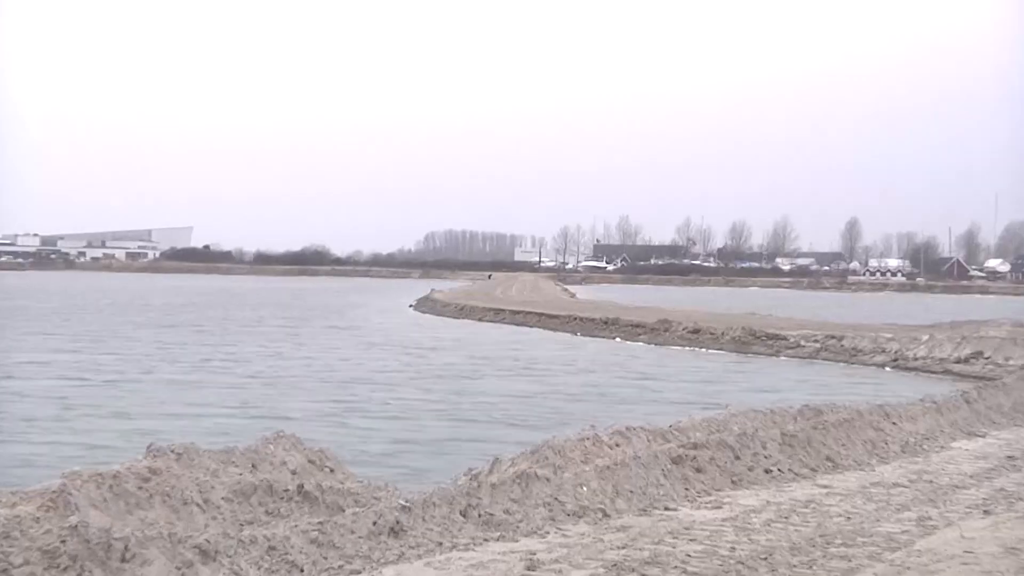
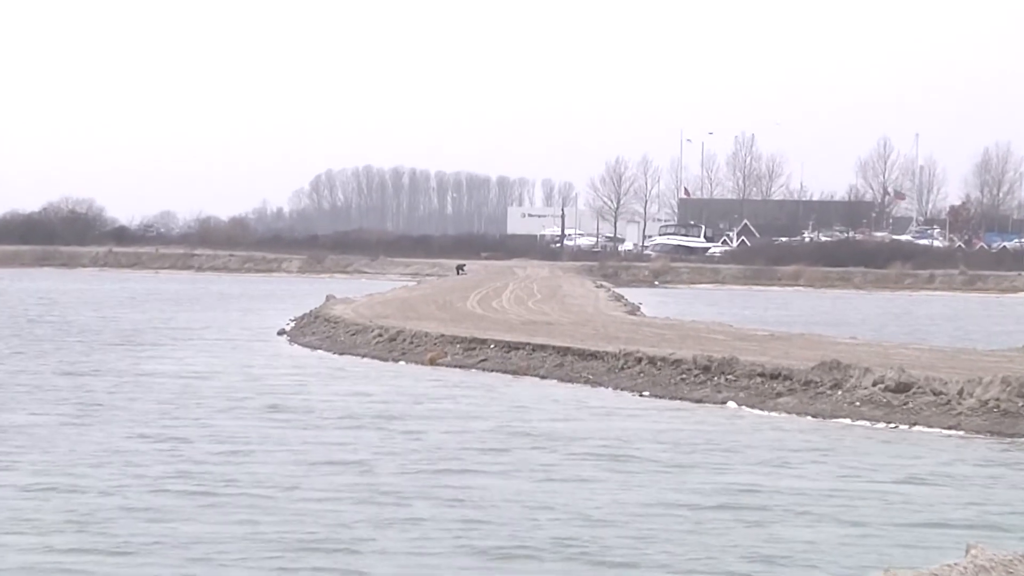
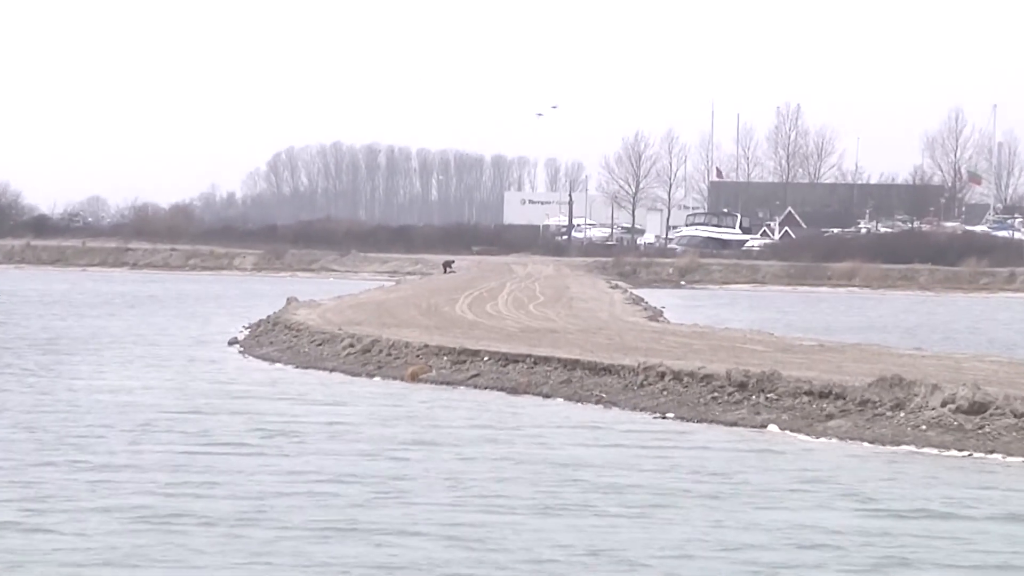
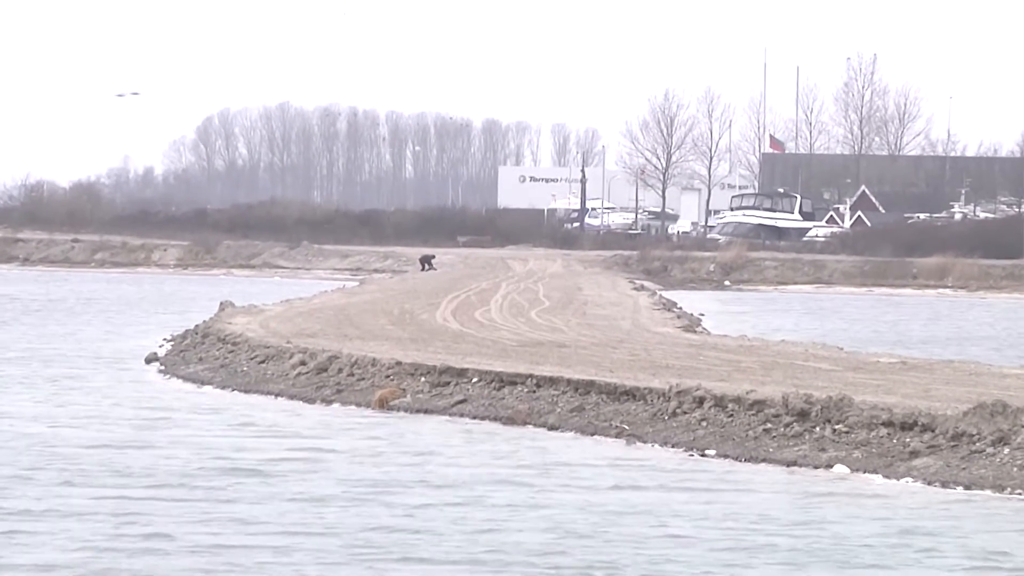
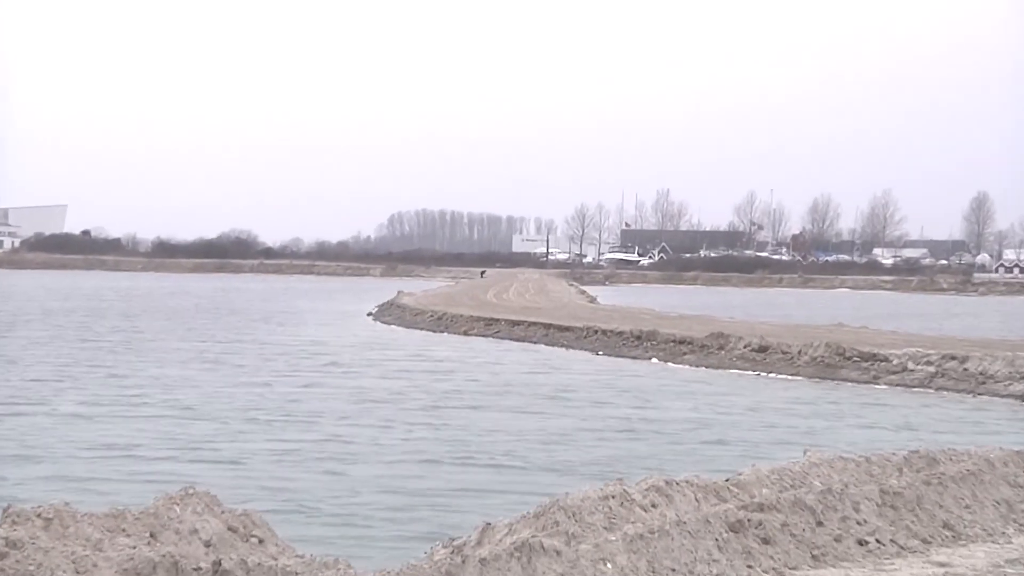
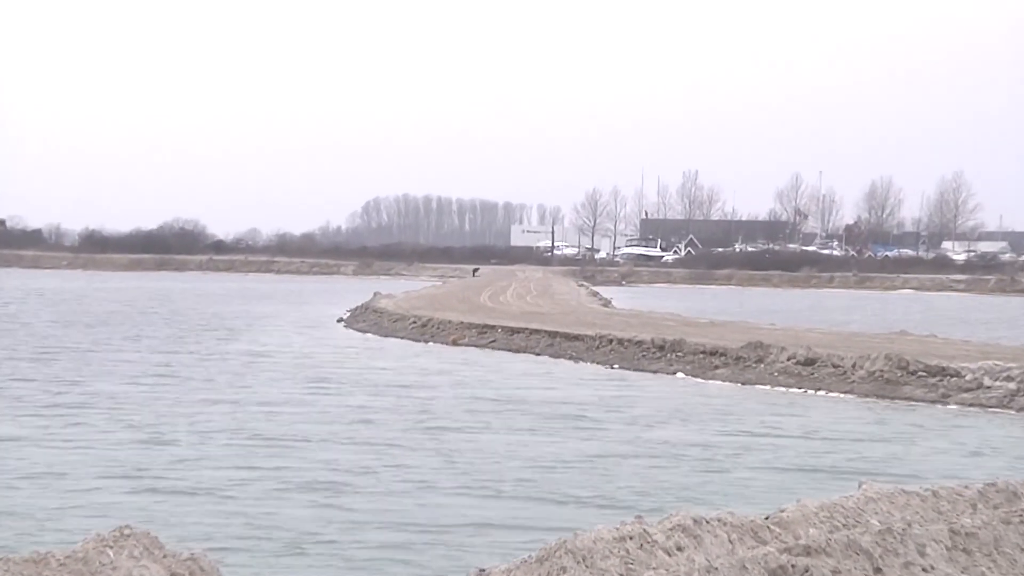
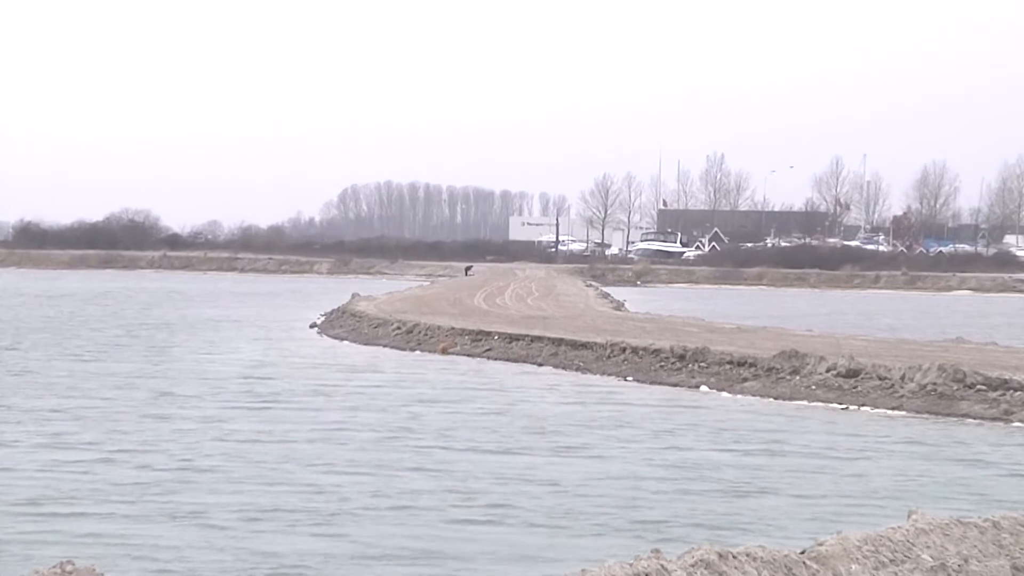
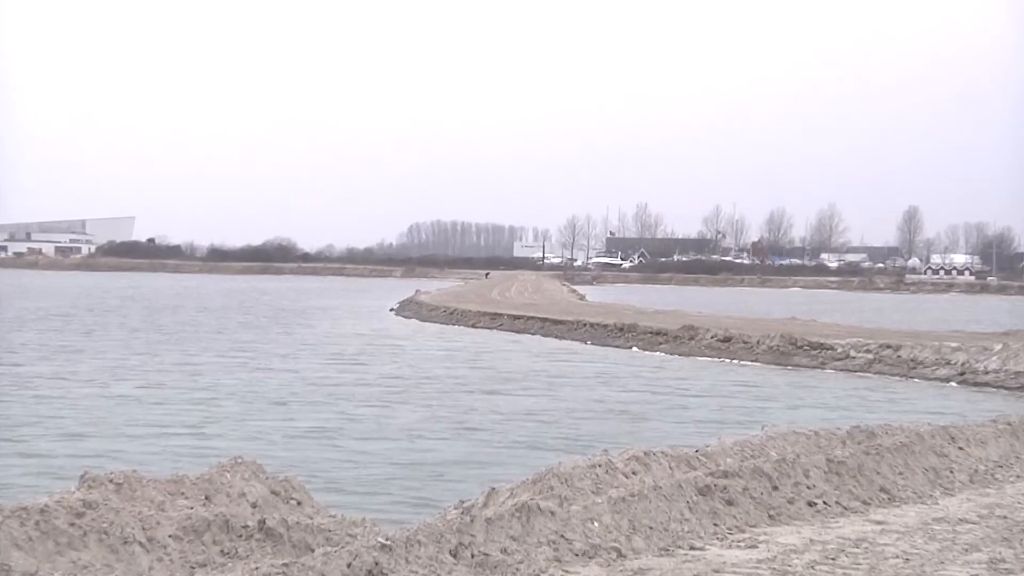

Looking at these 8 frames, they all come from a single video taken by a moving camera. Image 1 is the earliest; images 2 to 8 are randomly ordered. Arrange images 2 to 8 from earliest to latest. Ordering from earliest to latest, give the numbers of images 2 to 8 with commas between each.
8, 5, 6, 7, 2, 3, 4
